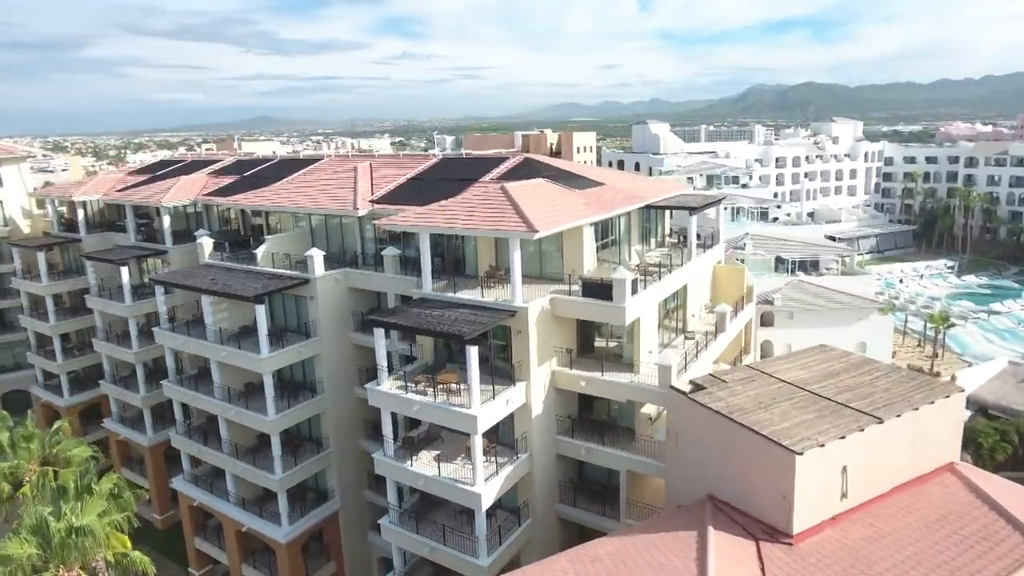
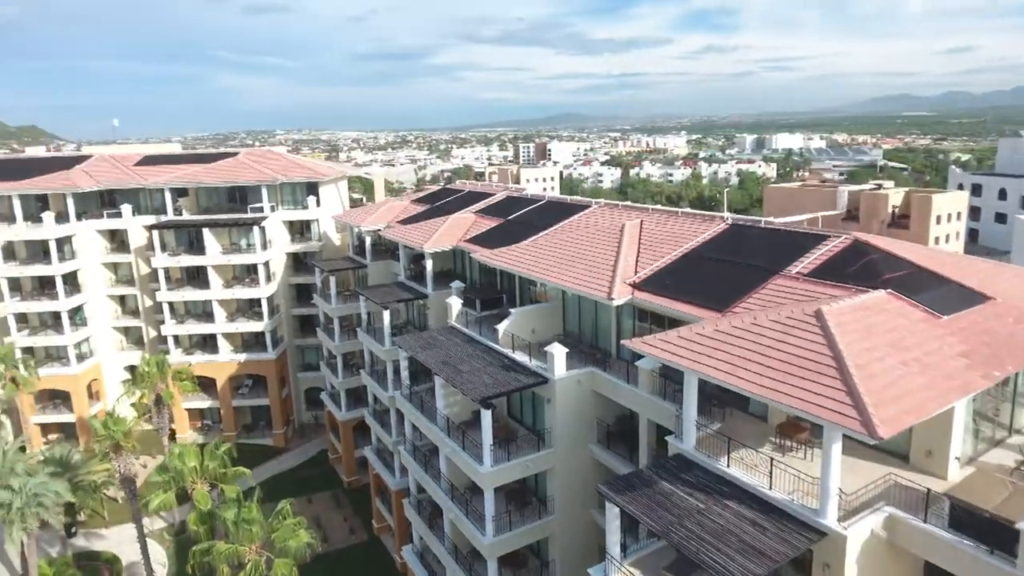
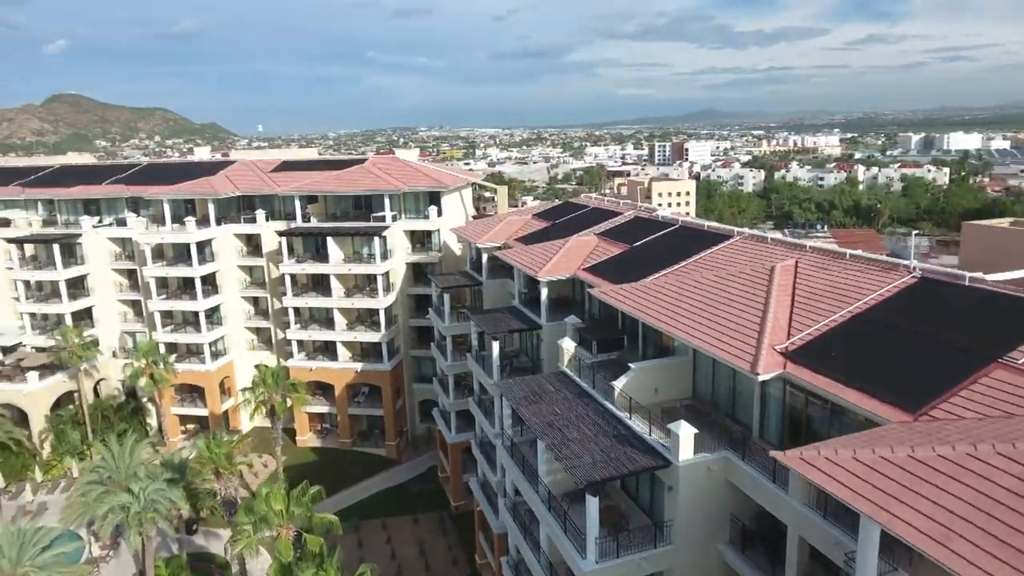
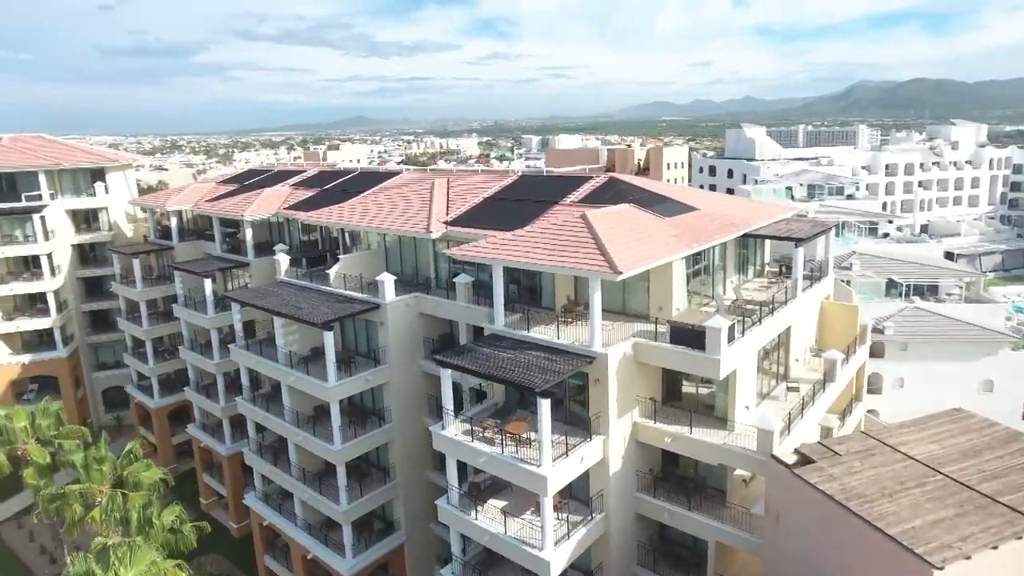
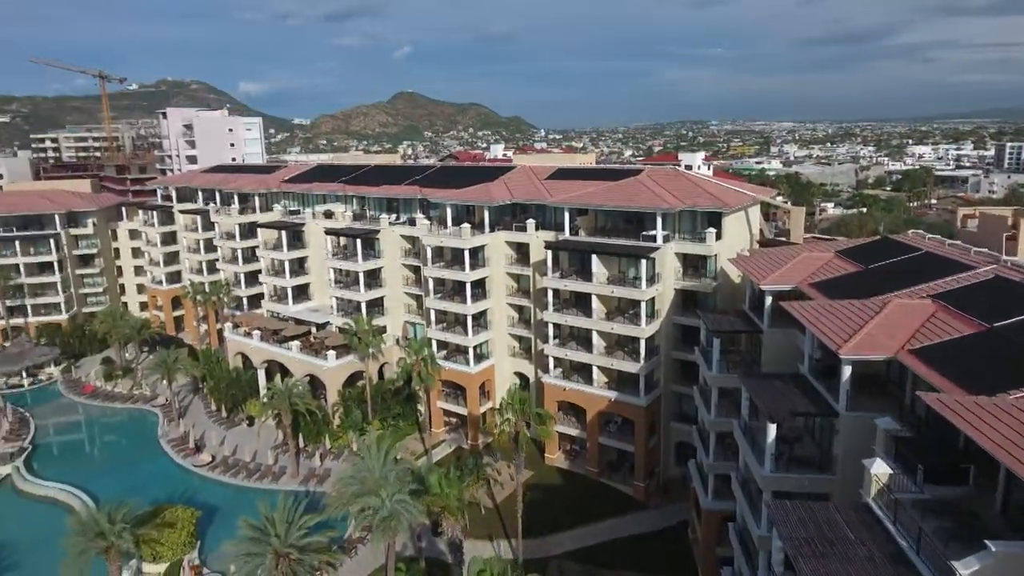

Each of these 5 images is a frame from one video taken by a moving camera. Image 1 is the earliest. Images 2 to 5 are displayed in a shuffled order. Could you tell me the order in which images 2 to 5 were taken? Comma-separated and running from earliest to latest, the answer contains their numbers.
4, 2, 3, 5
